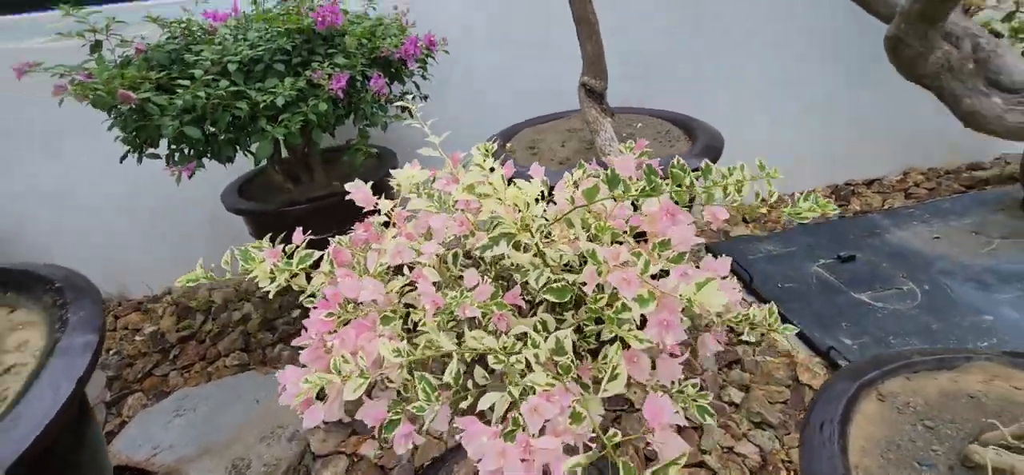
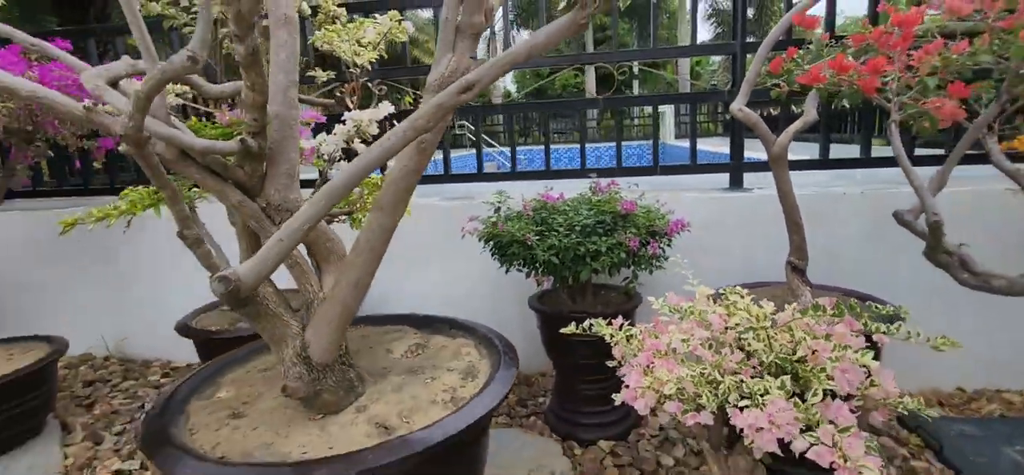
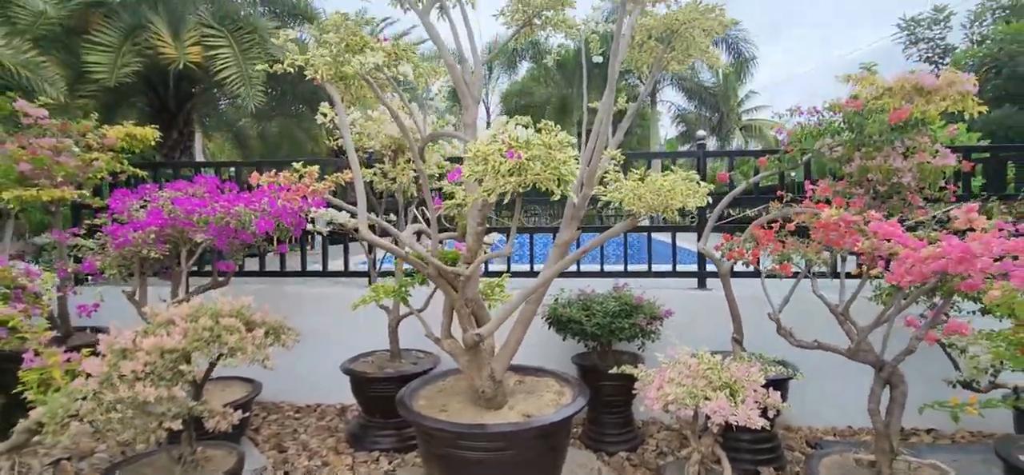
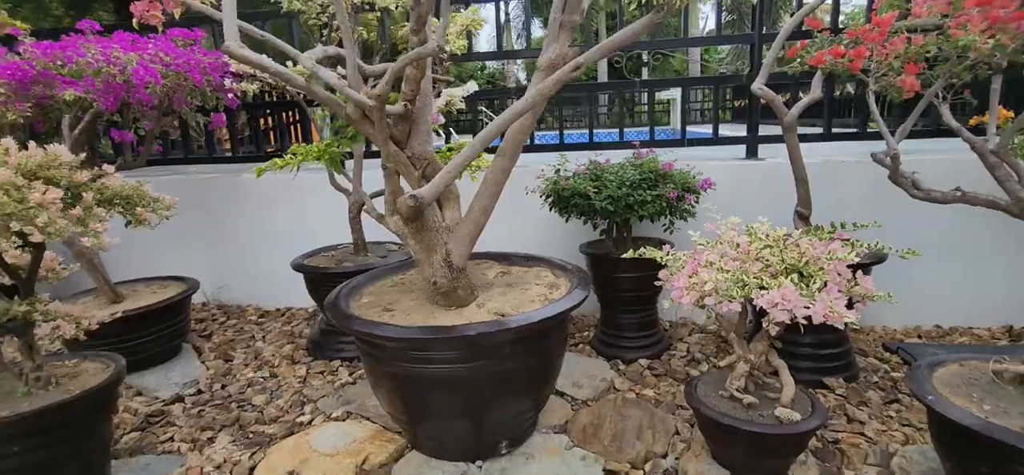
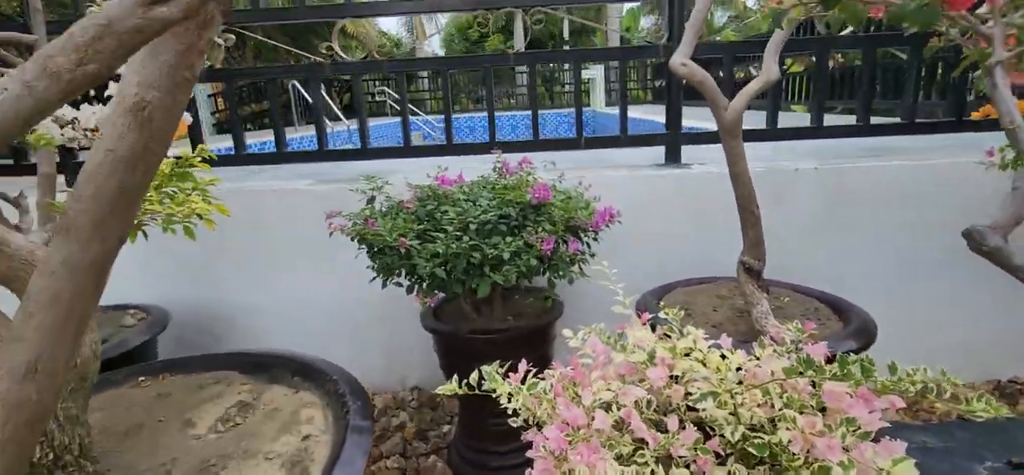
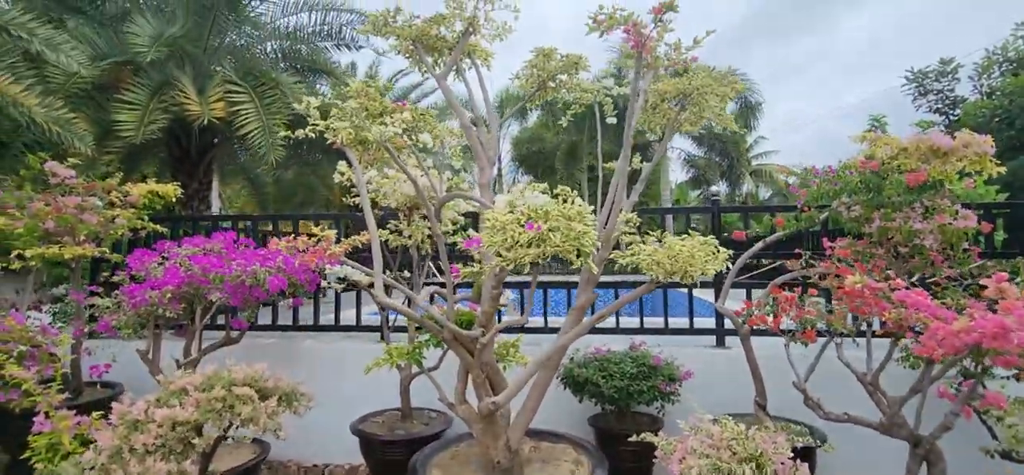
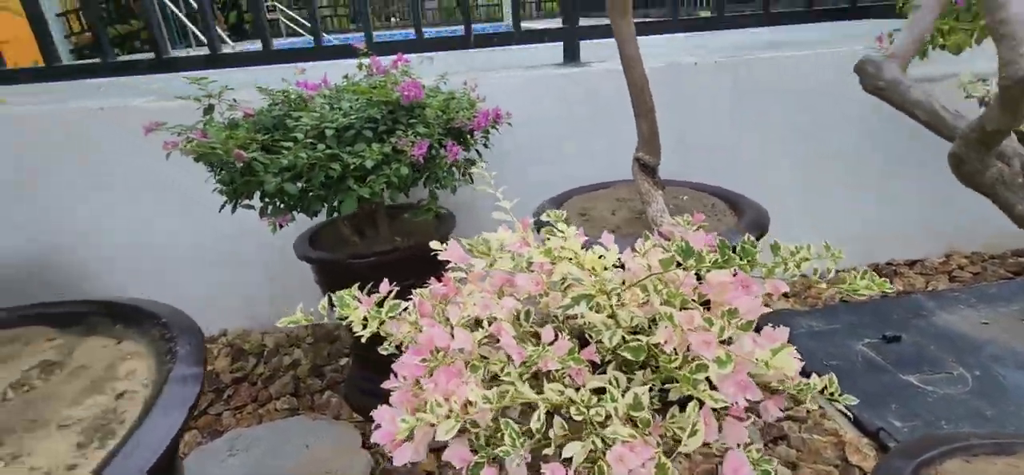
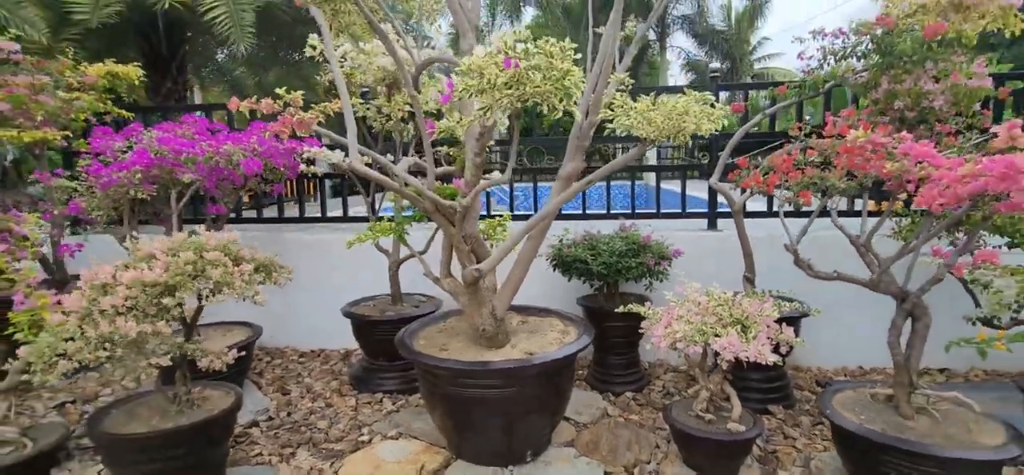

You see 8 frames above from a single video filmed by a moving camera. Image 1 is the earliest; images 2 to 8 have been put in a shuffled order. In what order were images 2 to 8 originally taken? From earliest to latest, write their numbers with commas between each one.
7, 5, 2, 4, 8, 3, 6
